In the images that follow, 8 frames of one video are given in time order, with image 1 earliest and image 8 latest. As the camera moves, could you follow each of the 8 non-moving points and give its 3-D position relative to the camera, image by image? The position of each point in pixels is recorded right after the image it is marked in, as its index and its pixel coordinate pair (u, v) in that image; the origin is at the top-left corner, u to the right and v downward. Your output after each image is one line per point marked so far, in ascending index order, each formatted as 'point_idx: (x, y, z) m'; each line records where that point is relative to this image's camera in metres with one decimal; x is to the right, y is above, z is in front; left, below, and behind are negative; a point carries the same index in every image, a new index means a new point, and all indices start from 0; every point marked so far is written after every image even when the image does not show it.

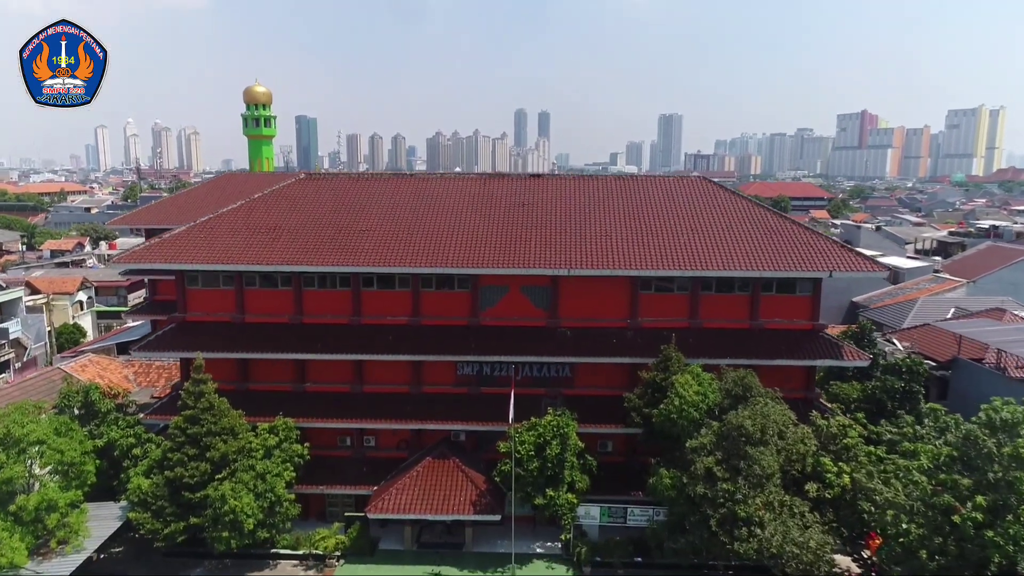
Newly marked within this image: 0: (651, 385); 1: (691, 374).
0: (+4.6, -3.3, +19.6) m
1: (+5.7, -2.8, +19.0) m
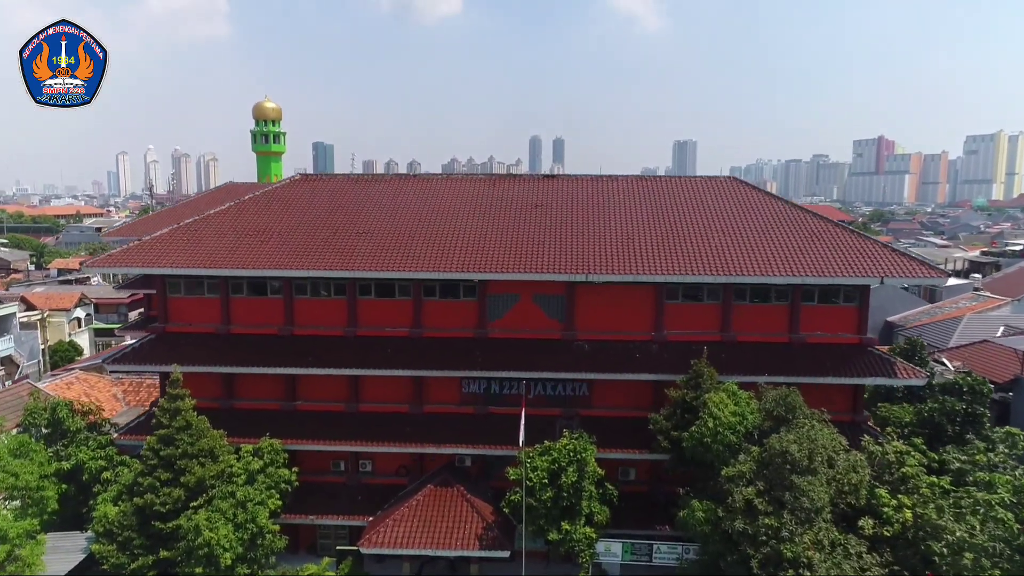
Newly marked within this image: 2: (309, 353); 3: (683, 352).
0: (+4.9, -3.5, +17.4) m
1: (+6.0, -3.0, +16.7) m
2: (-6.7, -2.2, +19.4) m
3: (+5.5, -2.1, +18.9) m
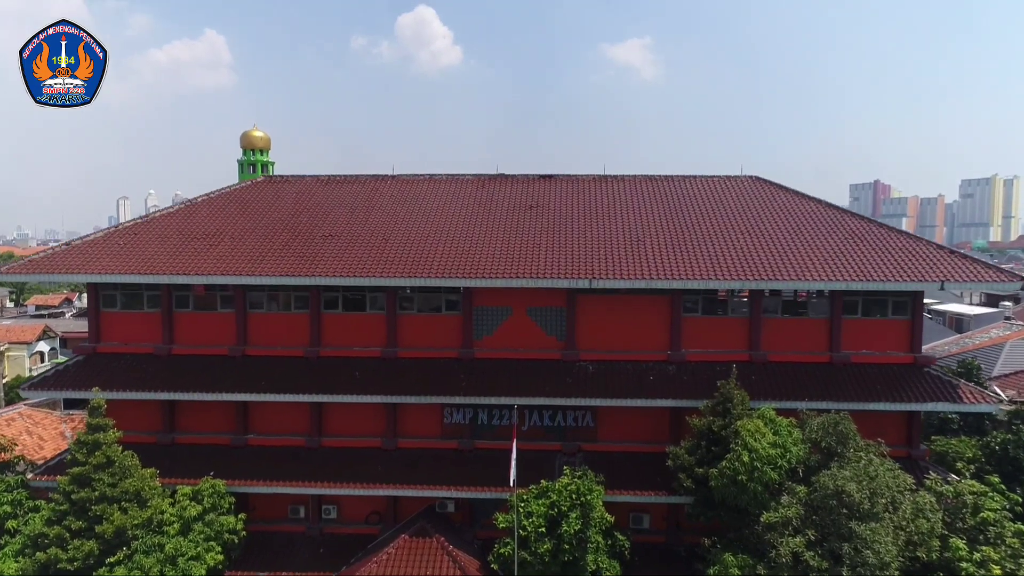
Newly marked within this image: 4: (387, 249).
0: (+4.6, -3.6, +14.3) m
1: (+5.8, -3.1, +13.7) m
2: (-6.9, -2.5, +16.4) m
3: (+5.2, -2.3, +16.0) m
4: (-3.5, +1.1, +16.5) m
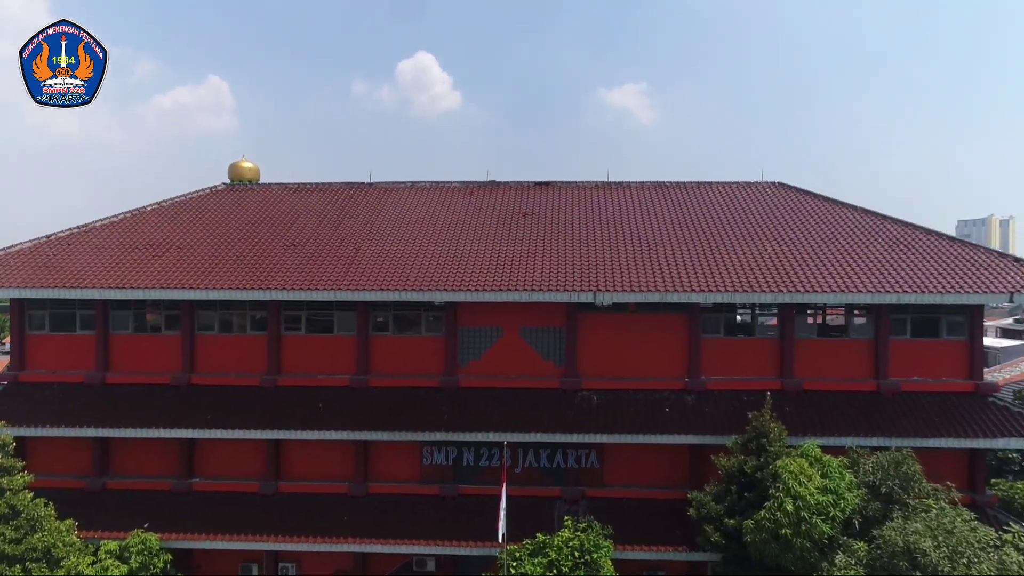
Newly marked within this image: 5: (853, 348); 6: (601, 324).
0: (+4.4, -3.8, +11.8) m
1: (+5.6, -3.3, +11.2) m
2: (-7.2, -2.9, +13.9) m
3: (+5.0, -2.7, +13.6) m
4: (-3.7, +0.7, +14.3) m
5: (+8.1, -1.4, +14.1) m
6: (+2.2, -0.9, +14.4) m
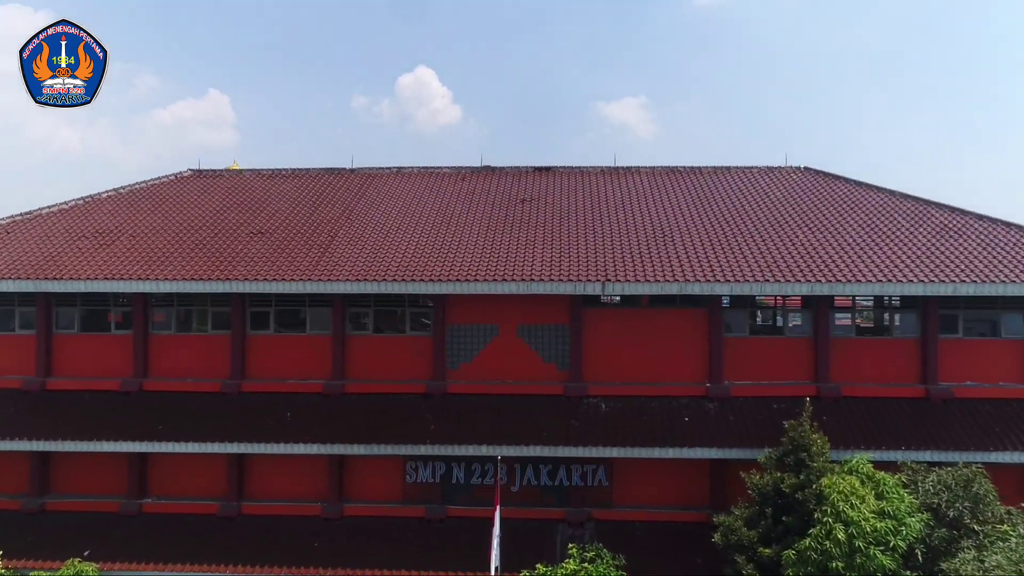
0: (+4.3, -3.6, +10.0) m
1: (+5.5, -3.0, +9.5) m
2: (-7.2, -2.7, +12.2) m
3: (+4.9, -2.5, +11.8) m
4: (-3.8, +0.9, +12.6) m
5: (+8.0, -1.2, +12.4) m
6: (+2.1, -0.7, +12.7) m
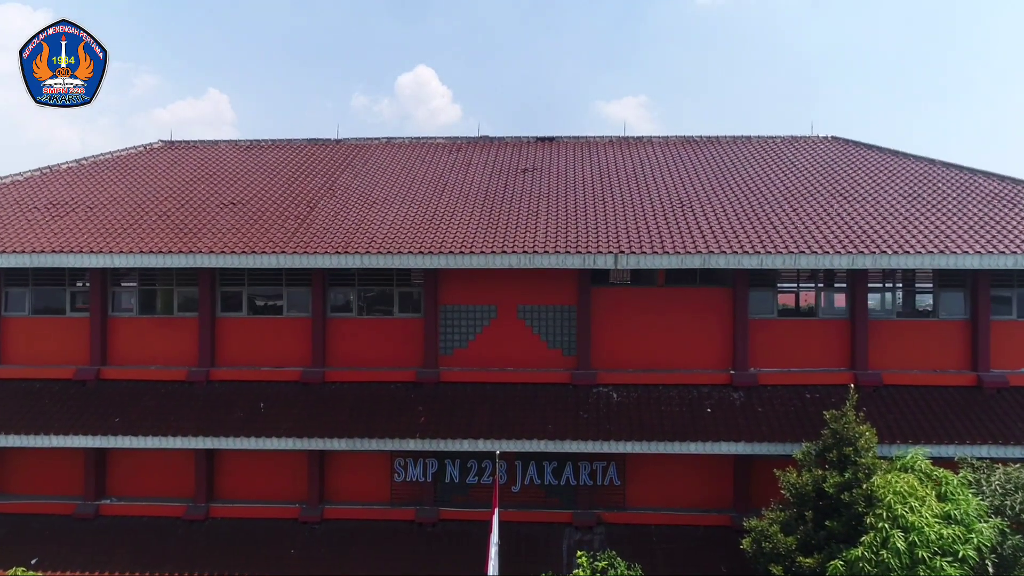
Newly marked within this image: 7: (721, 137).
0: (+4.3, -3.2, +8.7) m
1: (+5.5, -2.6, +8.1) m
2: (-7.2, -2.3, +10.8) m
3: (+4.9, -2.1, +10.5) m
4: (-3.8, +1.3, +11.3) m
5: (+8.0, -0.8, +11.0) m
6: (+2.1, -0.3, +11.3) m
7: (+5.1, +3.6, +14.3) m
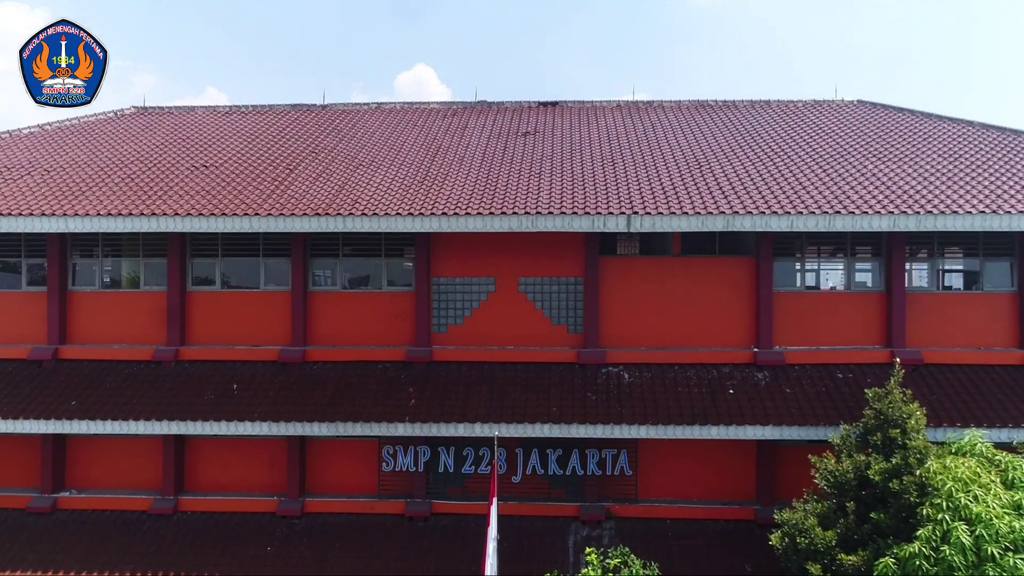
0: (+4.3, -2.6, +7.7) m
1: (+5.5, -2.1, +7.1) m
2: (-7.2, -1.8, +9.8) m
3: (+5.0, -1.5, +9.4) m
4: (-3.8, +1.8, +10.2) m
5: (+8.0, -0.3, +10.0) m
6: (+2.1, +0.3, +10.3) m
7: (+5.1, +4.2, +13.2) m
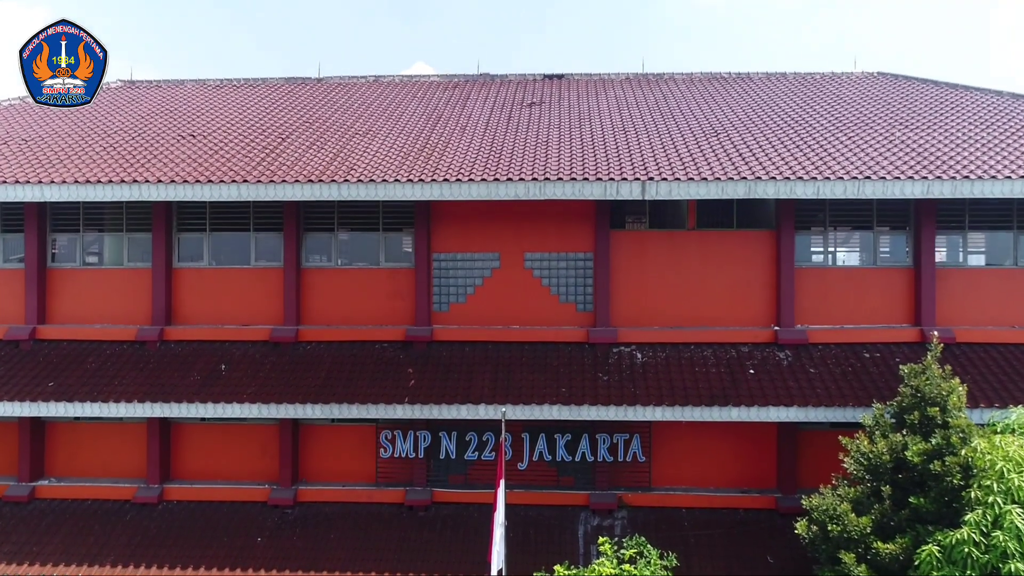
0: (+4.4, -2.2, +7.1) m
1: (+5.6, -1.7, +6.5) m
2: (-7.1, -1.4, +9.2) m
3: (+5.0, -1.1, +8.8) m
4: (-3.7, +2.2, +9.6) m
5: (+8.1, +0.1, +9.4) m
6: (+2.2, +0.7, +9.7) m
7: (+5.1, +4.6, +12.7) m
